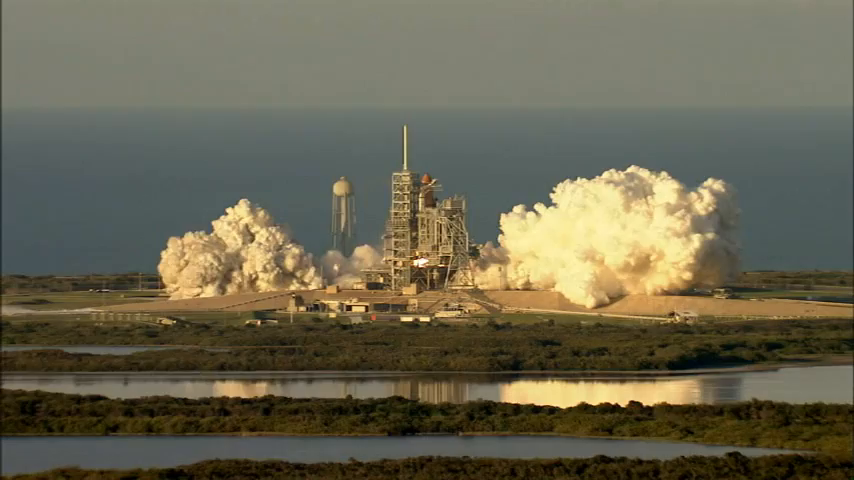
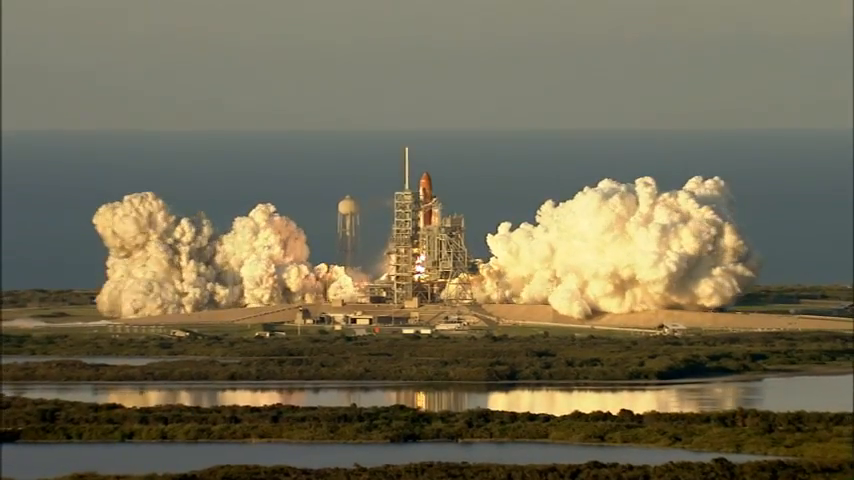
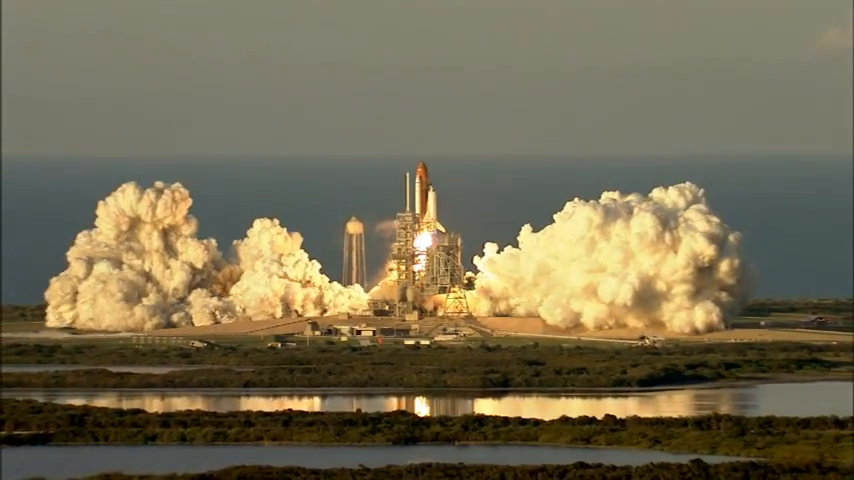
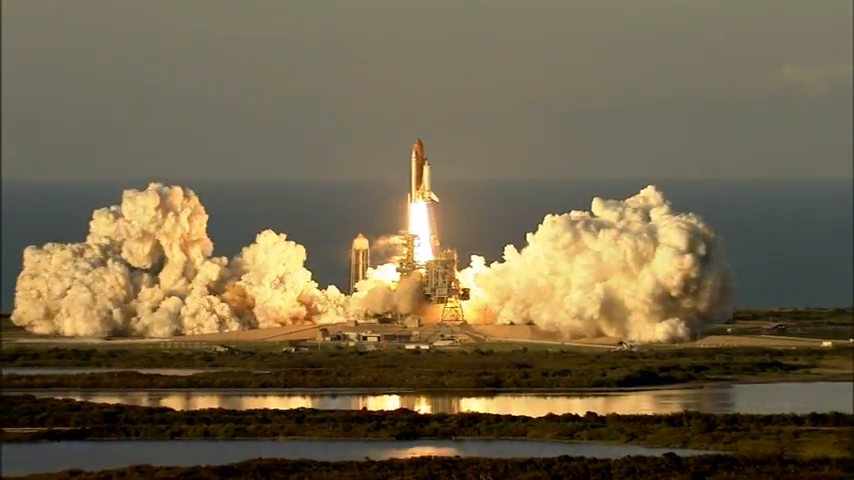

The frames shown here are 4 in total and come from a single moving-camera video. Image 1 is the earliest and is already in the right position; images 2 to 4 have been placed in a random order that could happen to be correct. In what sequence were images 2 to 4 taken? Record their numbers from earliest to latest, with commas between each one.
2, 3, 4
